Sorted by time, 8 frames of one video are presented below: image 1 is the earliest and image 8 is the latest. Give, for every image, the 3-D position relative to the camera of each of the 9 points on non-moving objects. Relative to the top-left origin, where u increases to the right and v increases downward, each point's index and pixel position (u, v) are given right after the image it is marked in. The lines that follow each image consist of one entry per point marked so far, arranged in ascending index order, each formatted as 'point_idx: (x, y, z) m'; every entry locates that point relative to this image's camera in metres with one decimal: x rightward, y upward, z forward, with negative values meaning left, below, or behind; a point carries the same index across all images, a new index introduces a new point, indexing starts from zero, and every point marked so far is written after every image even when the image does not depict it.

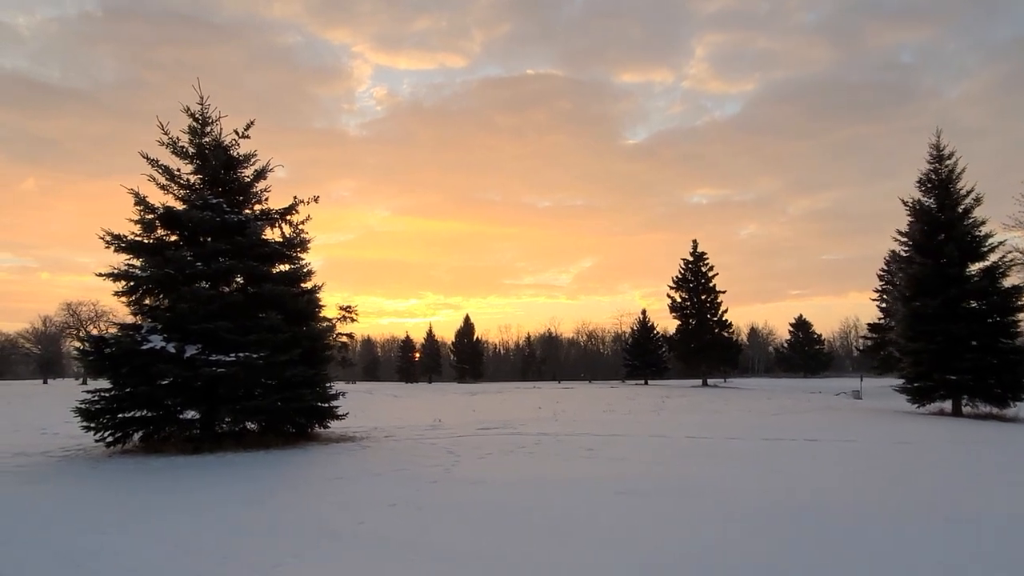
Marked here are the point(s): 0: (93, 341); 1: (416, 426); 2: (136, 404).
0: (-7.6, -1.0, +11.8) m
1: (-2.3, -3.5, +16.1) m
2: (-6.7, -2.1, +11.6) m
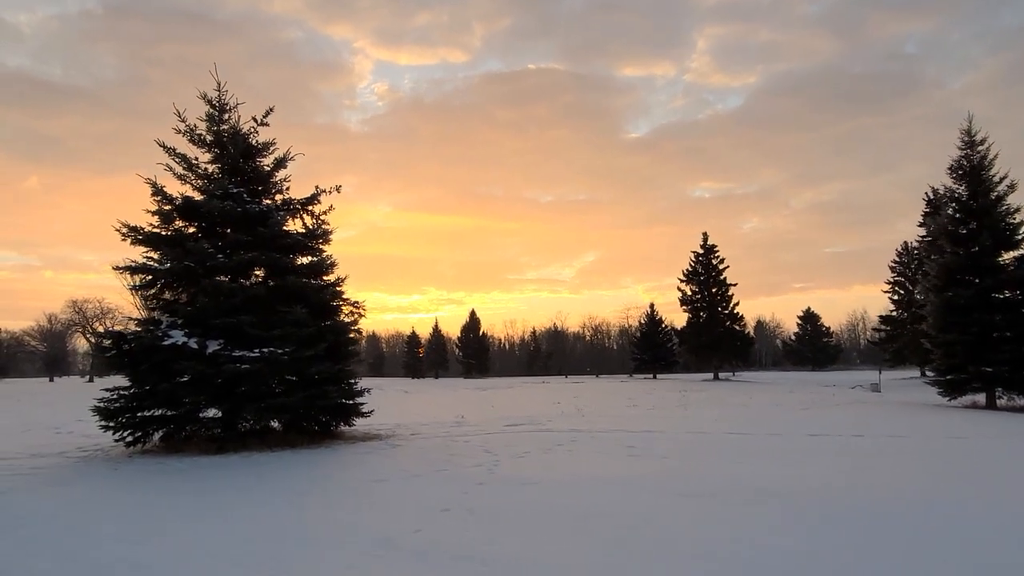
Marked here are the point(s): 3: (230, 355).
0: (-7.0, -0.8, +11.4) m
1: (-1.7, -3.3, +15.6) m
2: (-6.1, -2.0, +11.1) m
3: (-4.9, -1.2, +11.3) m
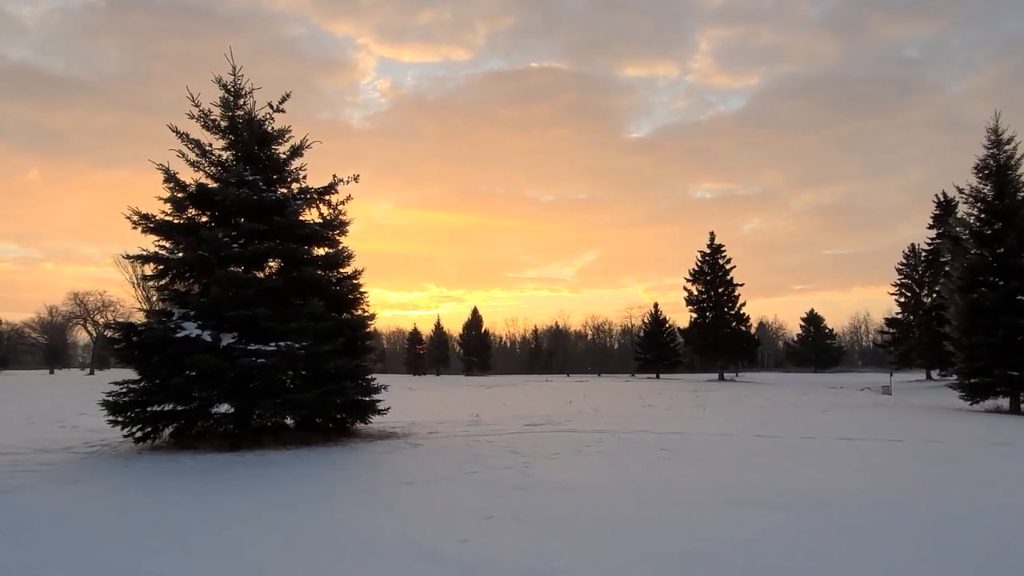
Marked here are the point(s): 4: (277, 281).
0: (-6.6, -0.7, +10.9) m
1: (-1.3, -3.2, +15.2) m
2: (-5.7, -1.8, +10.7) m
3: (-4.4, -1.0, +10.9) m
4: (-4.1, +0.1, +11.4) m
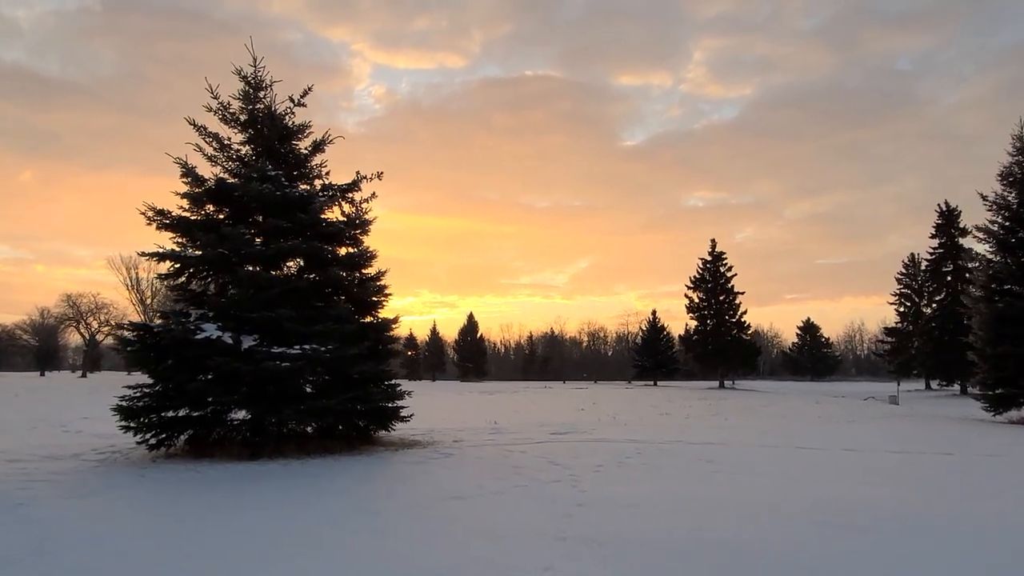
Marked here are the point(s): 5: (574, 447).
0: (-6.0, -0.6, +10.4) m
1: (-0.8, -3.2, +14.6) m
2: (-5.1, -1.8, +10.2) m
3: (-3.9, -1.0, +10.4) m
4: (-3.5, +0.1, +10.9) m
5: (+1.0, -2.7, +11.1) m
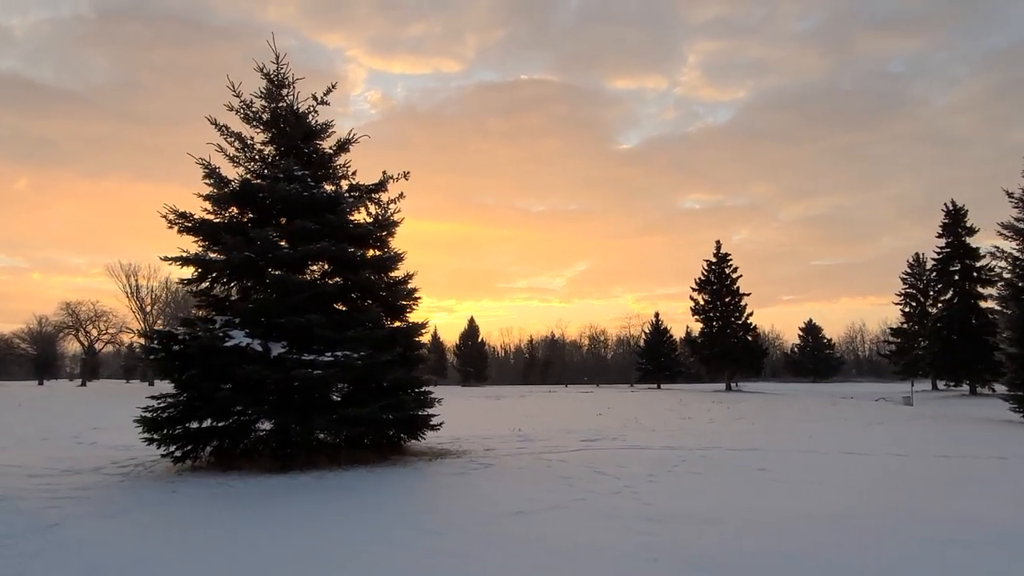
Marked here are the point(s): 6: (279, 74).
0: (-5.4, -0.7, +9.9) m
1: (-0.1, -3.3, +14.2) m
2: (-4.5, -1.9, +9.7) m
3: (-3.3, -1.1, +10.0) m
4: (-2.9, 0.0, +10.5) m
5: (+1.7, -2.8, +10.7) m
6: (-4.2, +3.9, +11.7) m
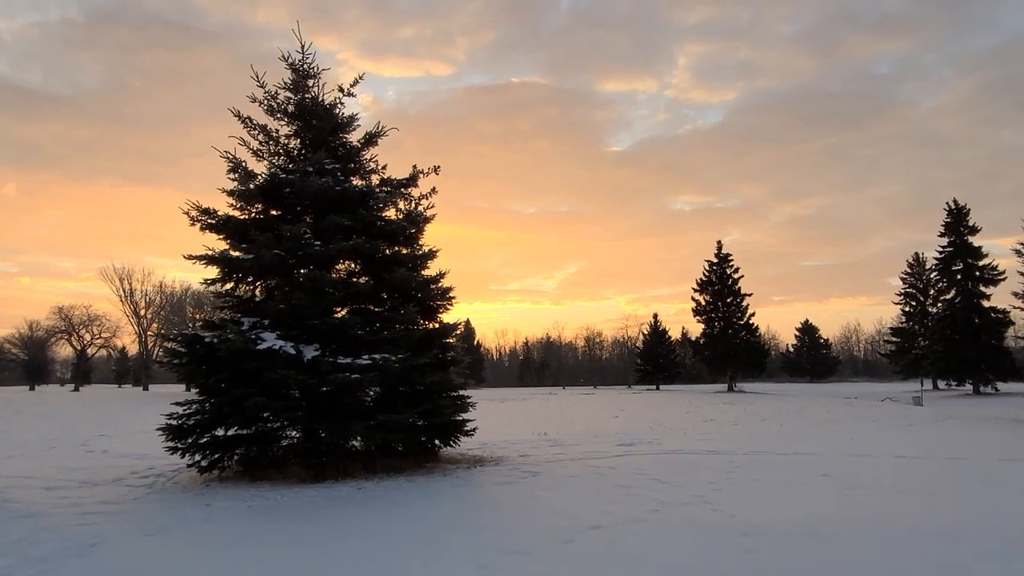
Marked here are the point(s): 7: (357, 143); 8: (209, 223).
0: (-4.7, -0.7, +9.4) m
1: (+0.5, -3.3, +13.7) m
2: (-3.8, -1.9, +9.2) m
3: (-2.6, -1.1, +9.4) m
4: (-2.3, +0.1, +10.0) m
5: (+2.3, -2.7, +10.2) m
6: (-3.6, +3.9, +11.2) m
7: (-2.7, +2.5, +11.3) m
8: (-4.8, +1.0, +10.2) m
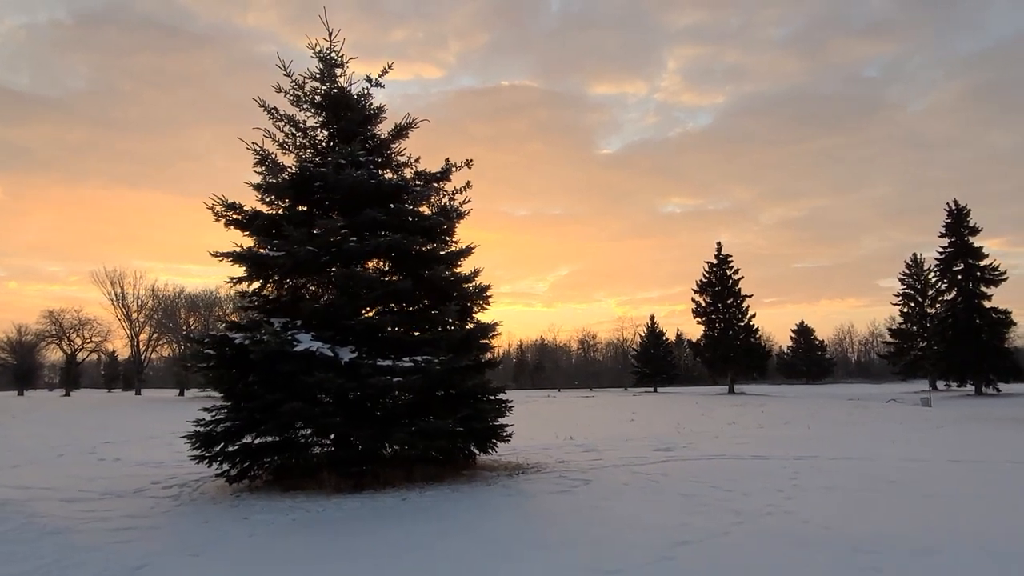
0: (-4.1, -0.7, +8.9) m
1: (+1.1, -3.3, +13.2) m
2: (-3.1, -1.9, +8.6) m
3: (-1.9, -1.1, +8.9) m
4: (-1.6, +0.1, +9.4) m
5: (+3.0, -2.7, +9.7) m
6: (-3.0, +3.9, +10.7) m
7: (-2.1, +2.5, +10.8) m
8: (-4.1, +1.0, +9.6) m
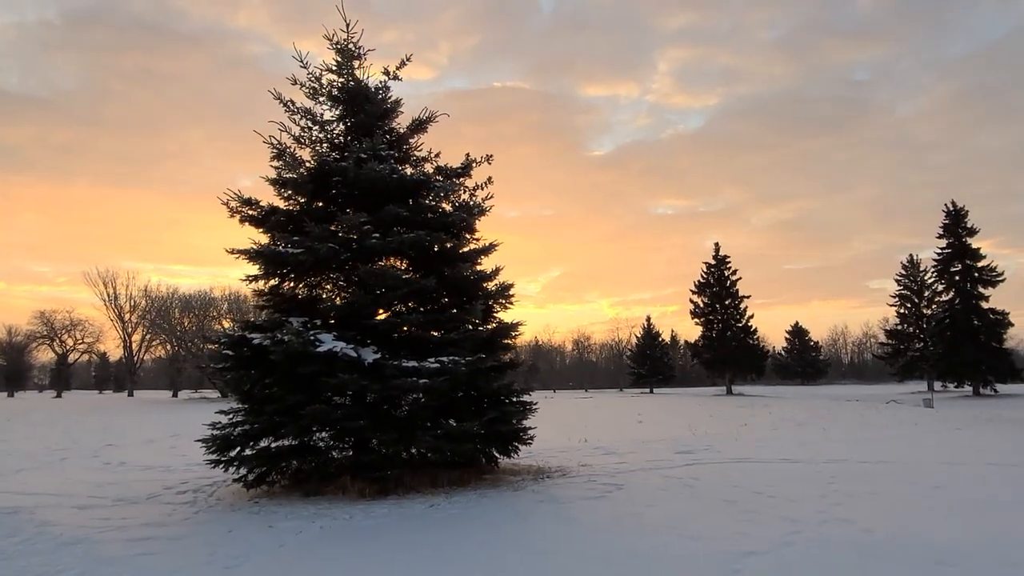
0: (-3.7, -0.7, +8.5) m
1: (+1.5, -3.2, +12.9) m
2: (-2.8, -1.8, +8.3) m
3: (-1.6, -1.0, +8.6) m
4: (-1.3, +0.1, +9.1) m
5: (+3.4, -2.7, +9.4) m
6: (-2.6, +3.9, +10.4) m
7: (-1.7, +2.6, +10.4) m
8: (-3.7, +1.1, +9.3) m
